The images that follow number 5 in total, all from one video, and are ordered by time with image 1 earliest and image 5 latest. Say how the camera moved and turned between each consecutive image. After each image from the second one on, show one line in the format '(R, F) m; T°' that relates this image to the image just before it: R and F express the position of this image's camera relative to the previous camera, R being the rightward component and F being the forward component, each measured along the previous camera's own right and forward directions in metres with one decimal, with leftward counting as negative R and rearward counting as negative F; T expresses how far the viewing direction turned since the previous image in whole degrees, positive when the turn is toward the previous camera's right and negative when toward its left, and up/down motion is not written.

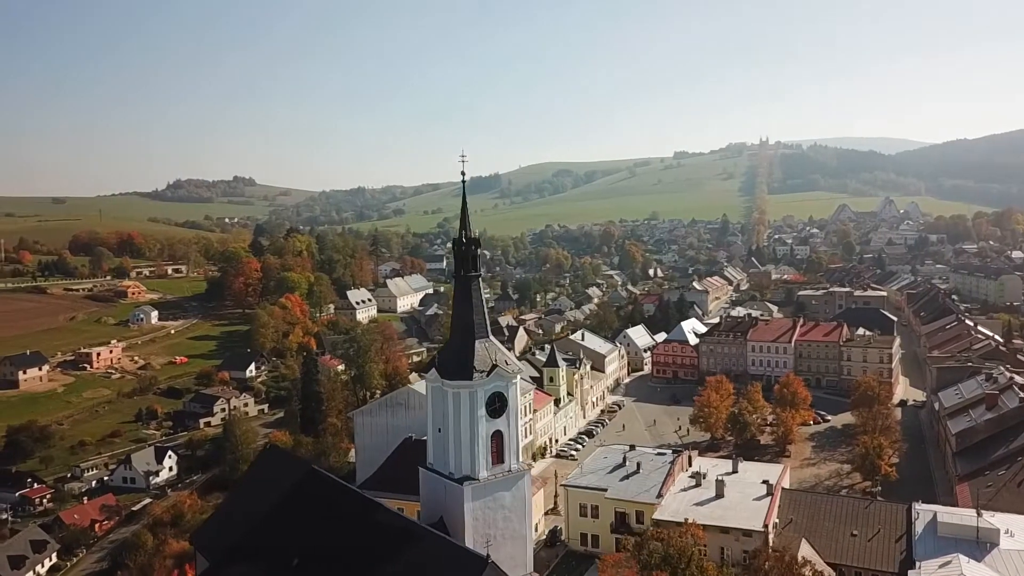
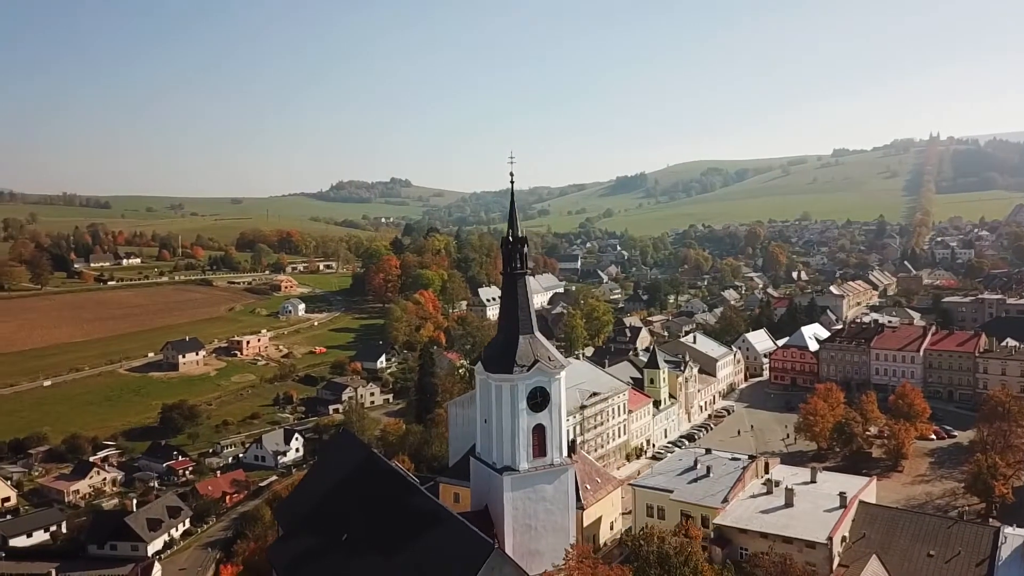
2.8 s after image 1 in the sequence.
(+2.9, -0.4) m; -11°
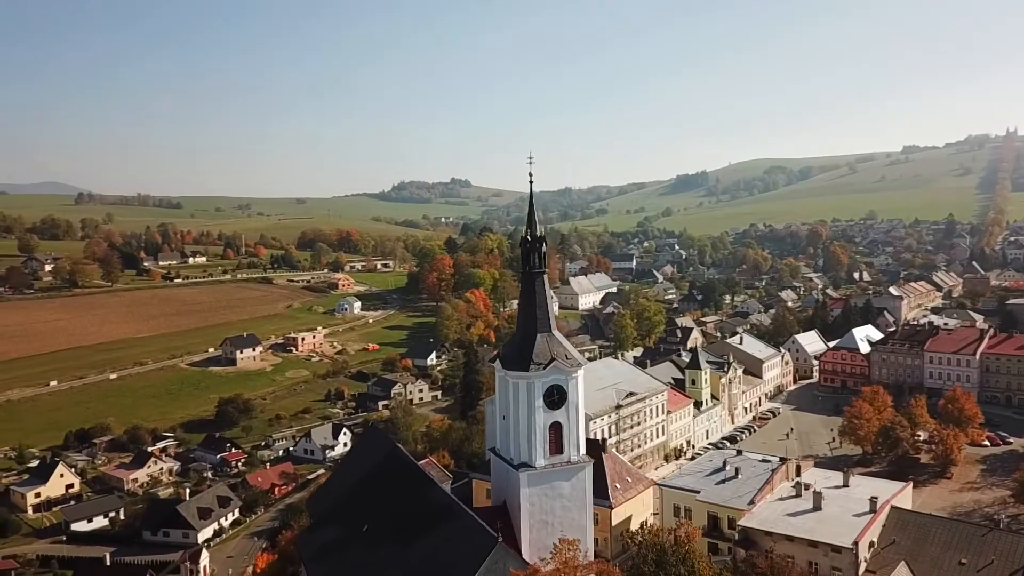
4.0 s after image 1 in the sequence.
(+1.2, -0.2) m; -4°
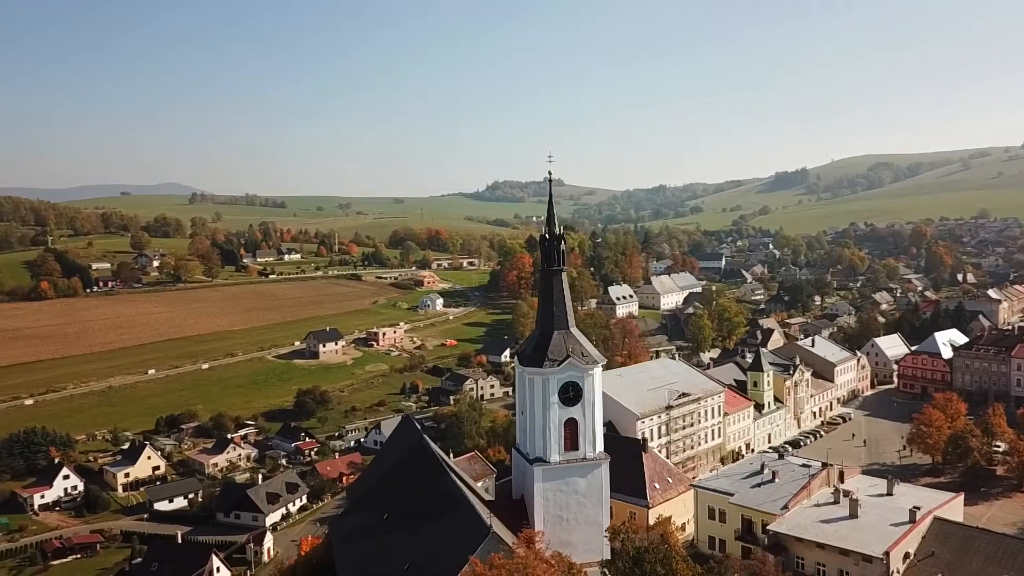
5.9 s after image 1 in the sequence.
(+2.2, -0.2) m; -7°
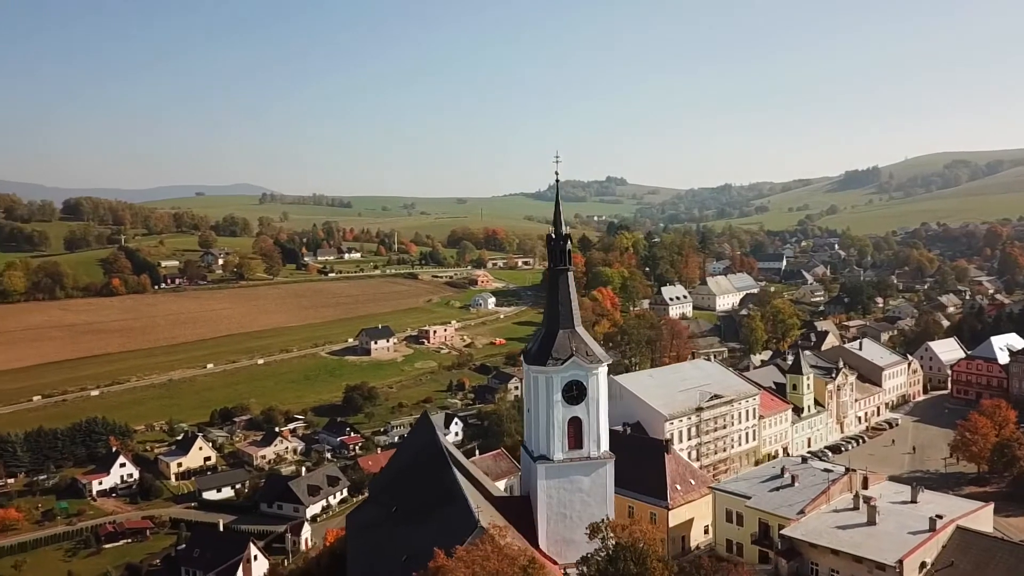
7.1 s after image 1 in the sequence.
(+1.7, -0.2) m; -5°
